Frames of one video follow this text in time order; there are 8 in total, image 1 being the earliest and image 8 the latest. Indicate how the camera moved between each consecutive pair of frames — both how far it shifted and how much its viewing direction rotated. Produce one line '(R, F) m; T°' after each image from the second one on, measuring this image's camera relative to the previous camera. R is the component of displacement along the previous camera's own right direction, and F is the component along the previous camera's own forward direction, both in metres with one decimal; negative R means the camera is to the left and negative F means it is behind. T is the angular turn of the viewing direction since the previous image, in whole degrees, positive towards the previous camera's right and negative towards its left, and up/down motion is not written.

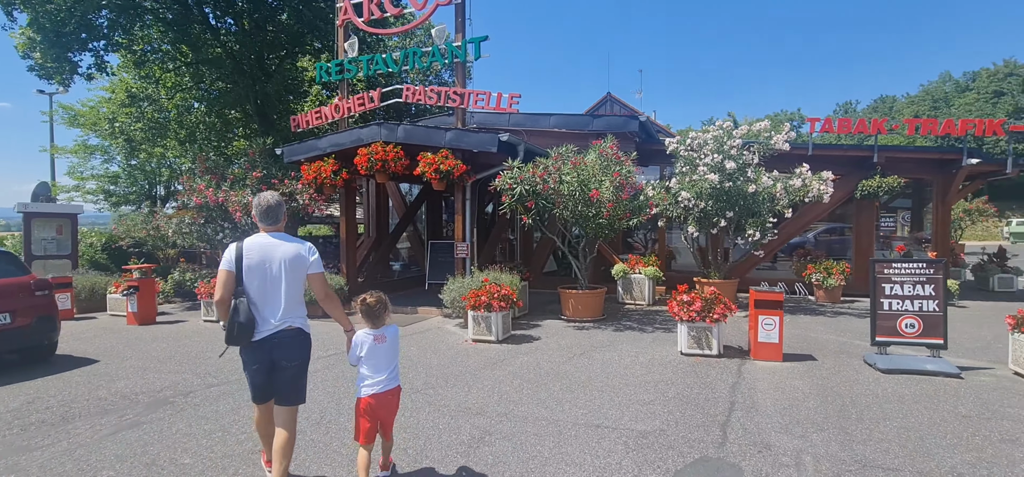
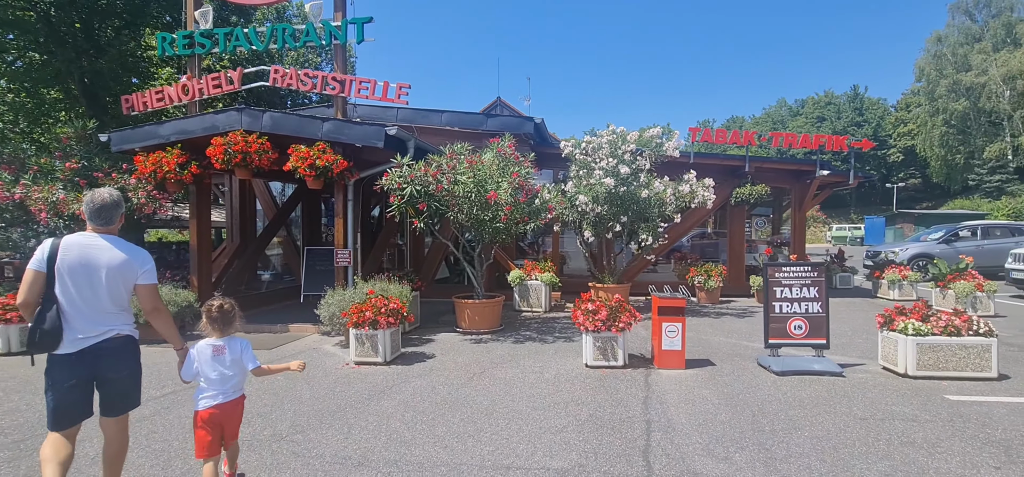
(0.0, +0.7) m; +13°
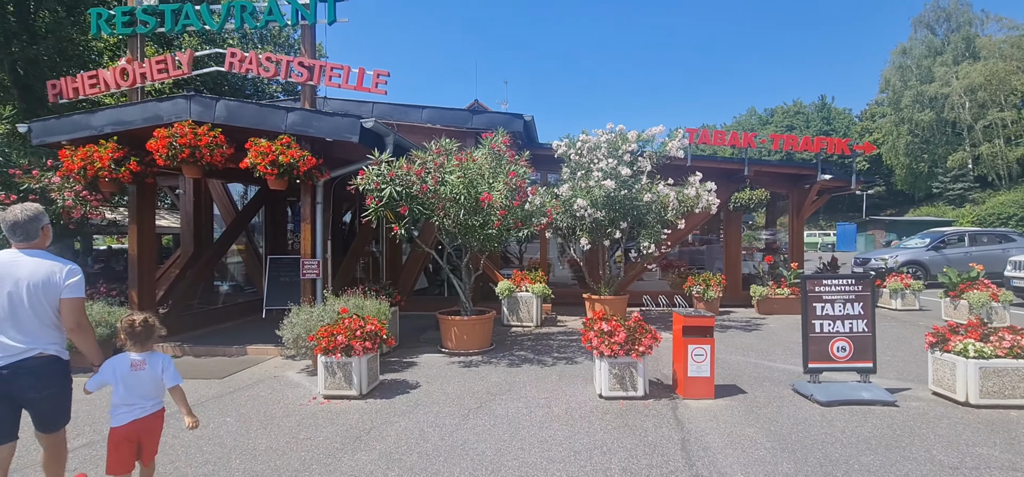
(-0.3, +0.9) m; +3°
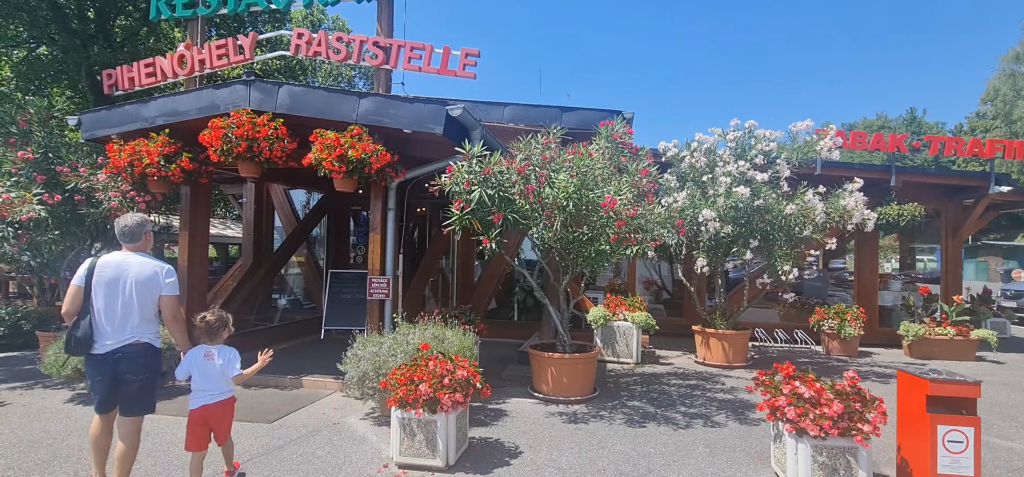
(-0.7, +1.3) m; -6°
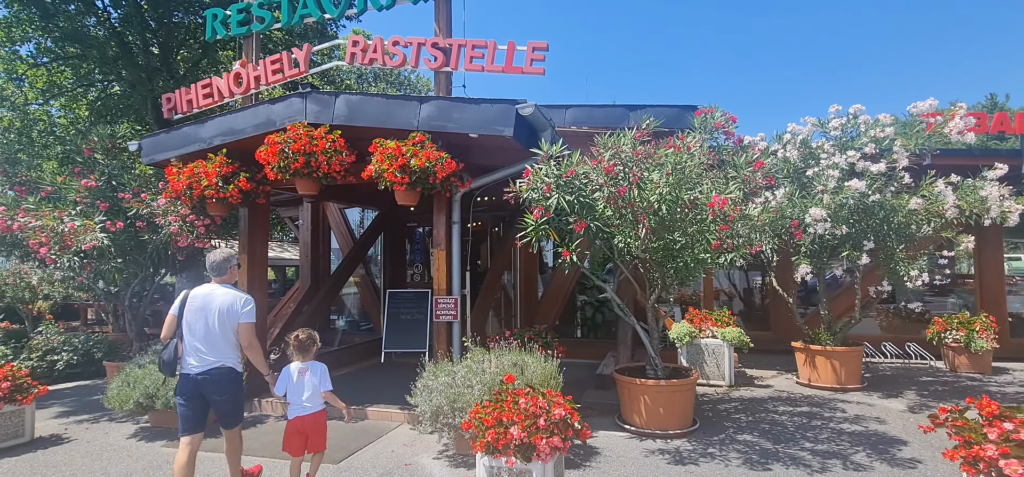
(-0.3, +0.6) m; -5°
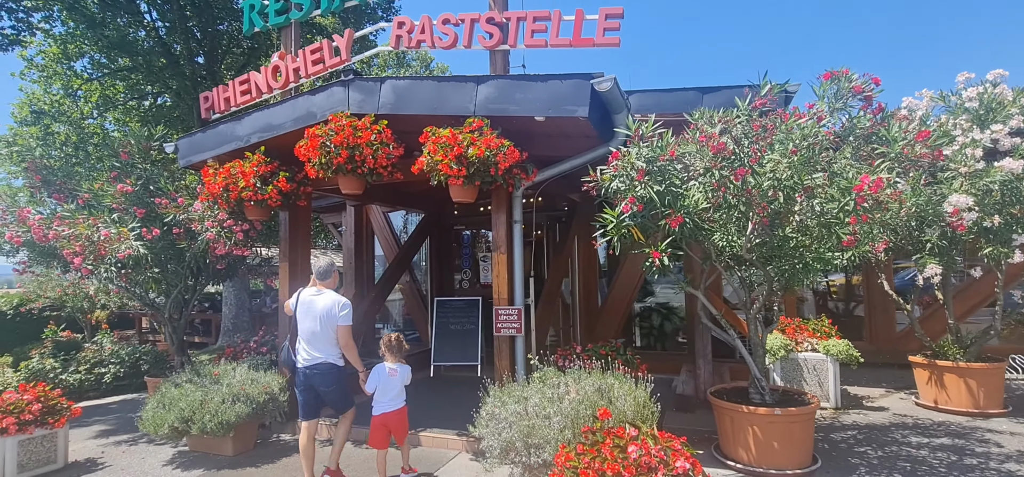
(-0.3, +0.7) m; -4°
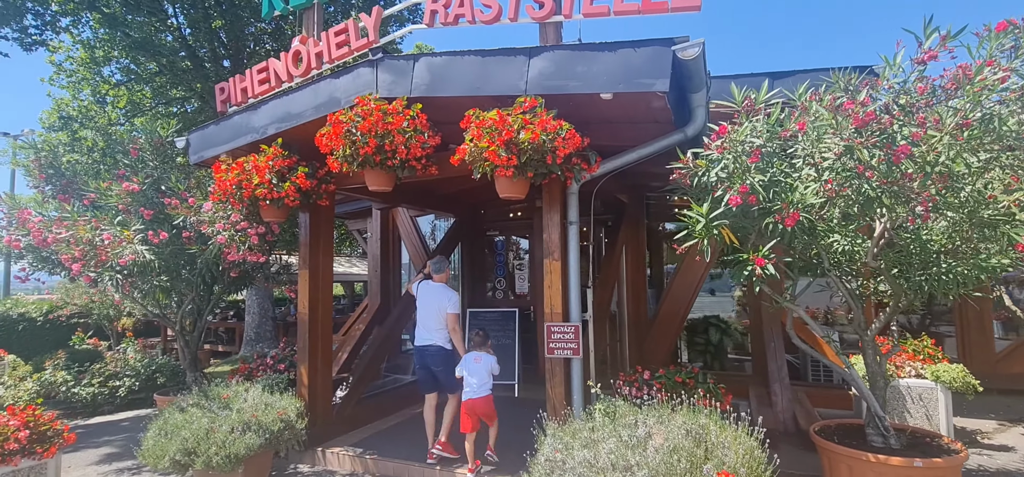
(-0.3, +0.7) m; -3°
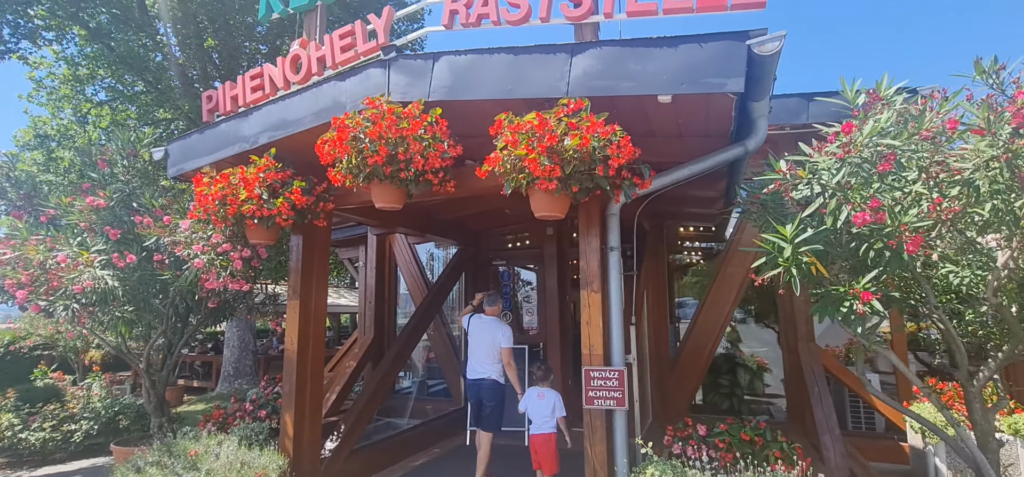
(-0.3, +0.6) m; +1°
